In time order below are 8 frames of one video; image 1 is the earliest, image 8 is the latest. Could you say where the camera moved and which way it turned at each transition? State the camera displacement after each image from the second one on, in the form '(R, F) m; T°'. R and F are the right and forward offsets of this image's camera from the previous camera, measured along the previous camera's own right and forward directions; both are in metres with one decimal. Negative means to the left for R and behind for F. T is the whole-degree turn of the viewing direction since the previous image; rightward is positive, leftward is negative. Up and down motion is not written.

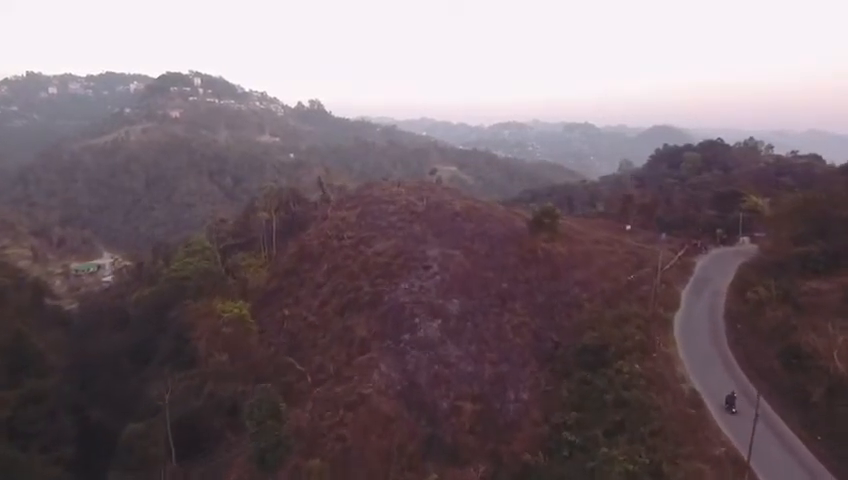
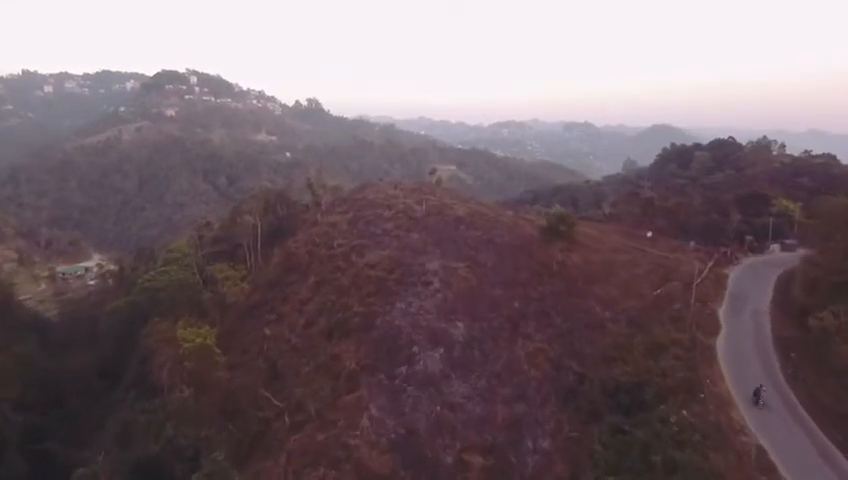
(0.0, +3.8) m; 0°
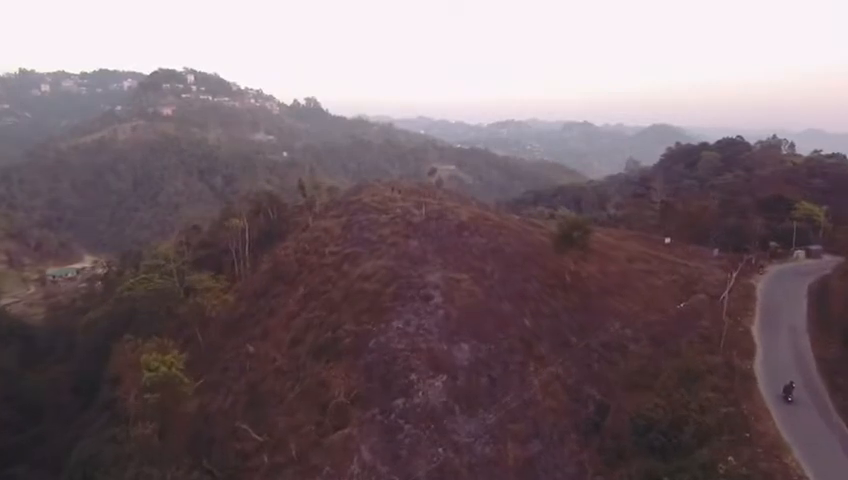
(0.0, +2.7) m; 0°
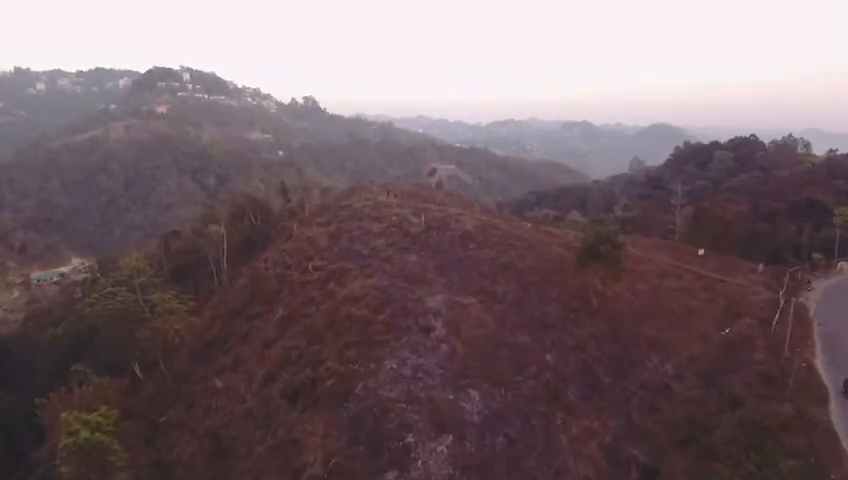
(0.0, +4.0) m; 0°
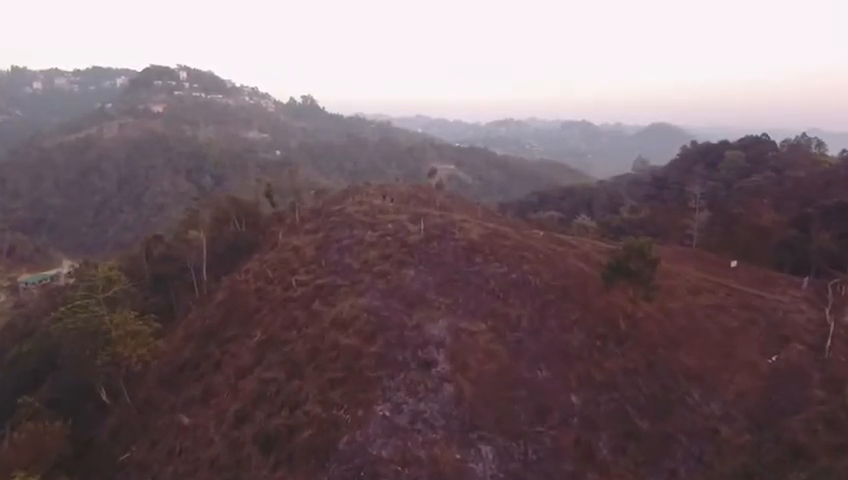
(0.0, +3.0) m; 0°
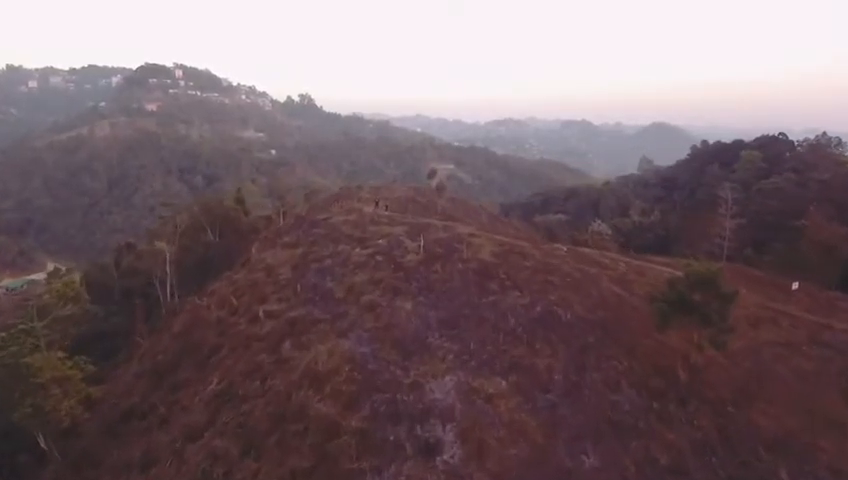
(0.0, +4.3) m; 0°
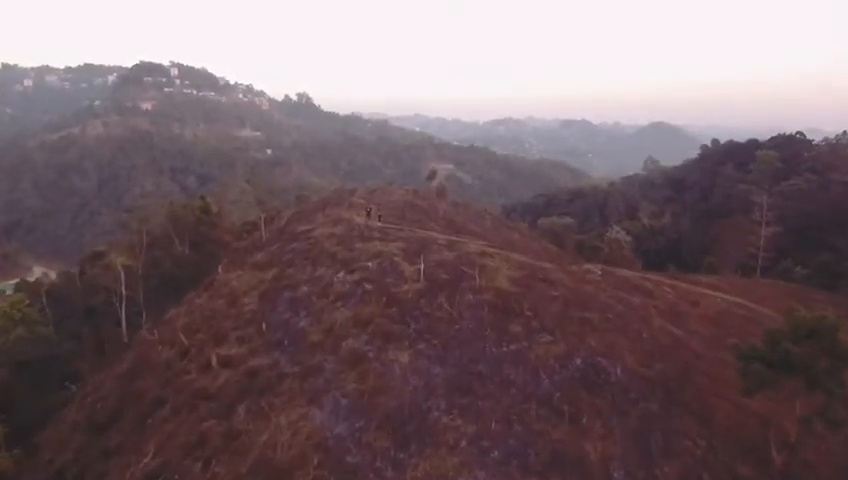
(-0.1, +3.9) m; 0°
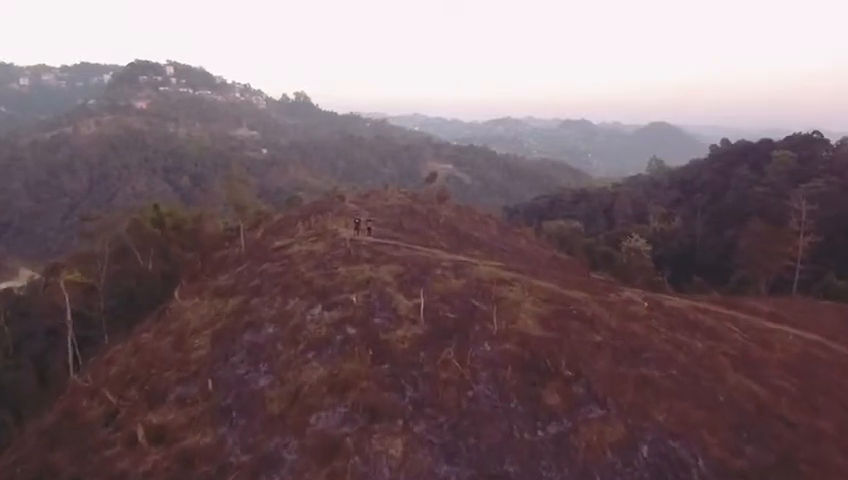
(0.0, +3.5) m; 0°
